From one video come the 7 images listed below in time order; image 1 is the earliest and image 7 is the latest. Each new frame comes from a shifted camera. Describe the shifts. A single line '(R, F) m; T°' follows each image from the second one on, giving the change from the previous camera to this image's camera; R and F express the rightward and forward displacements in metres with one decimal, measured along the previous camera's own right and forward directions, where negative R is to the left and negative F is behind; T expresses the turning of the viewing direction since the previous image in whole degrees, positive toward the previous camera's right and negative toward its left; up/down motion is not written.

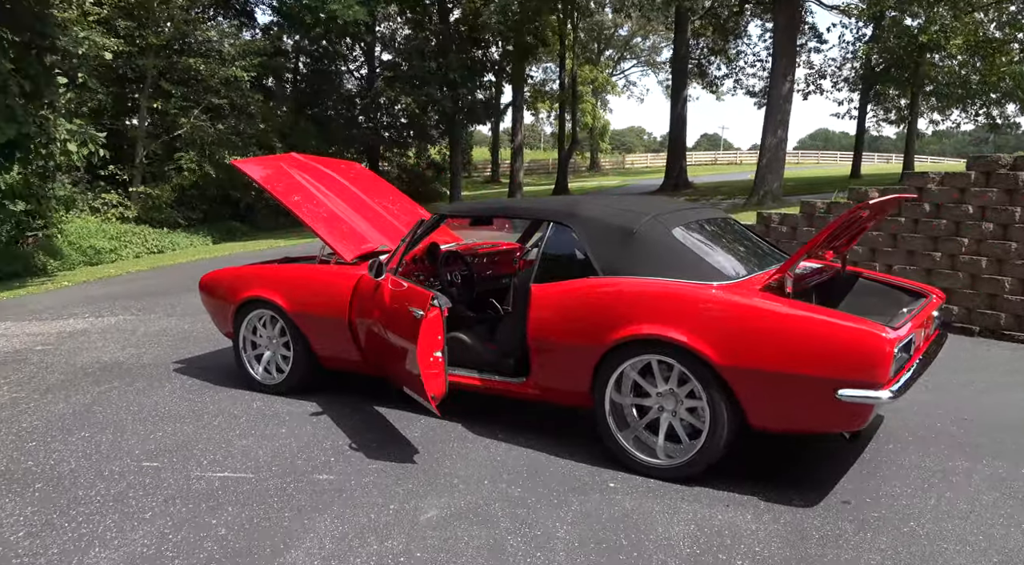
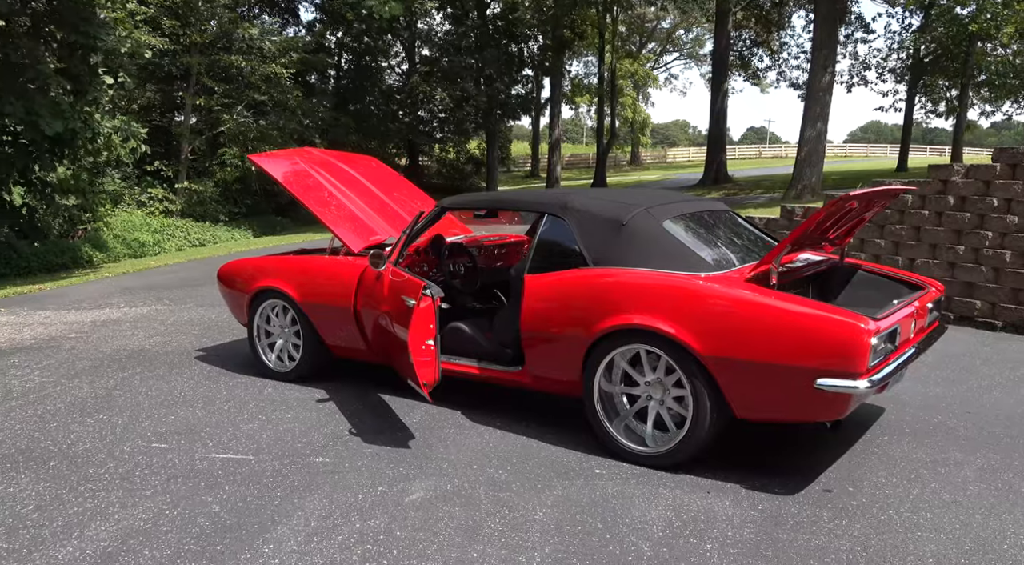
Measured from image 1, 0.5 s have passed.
(+0.3, -0.1) m; -3°
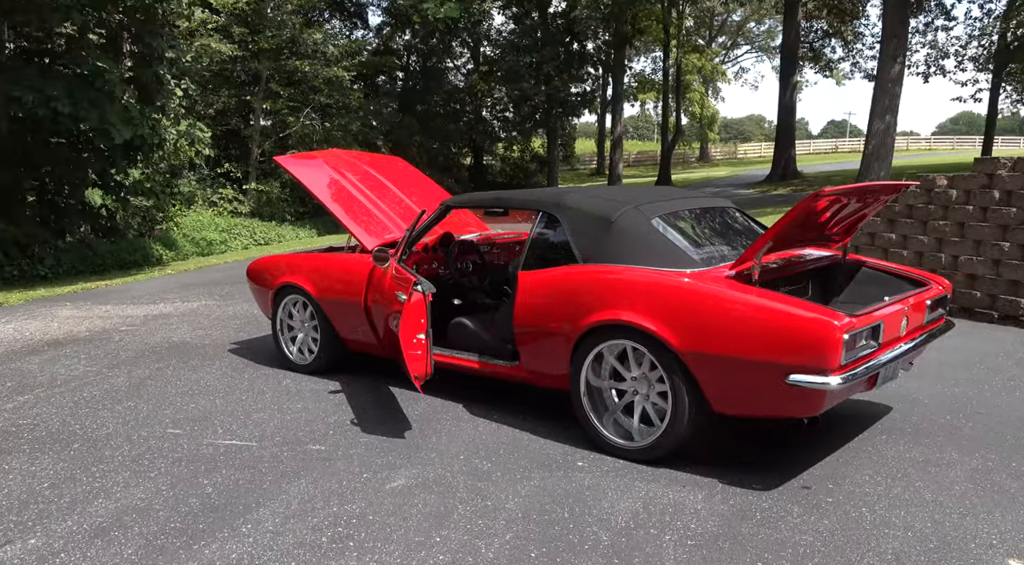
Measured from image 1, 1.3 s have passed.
(+0.4, -0.1) m; -5°
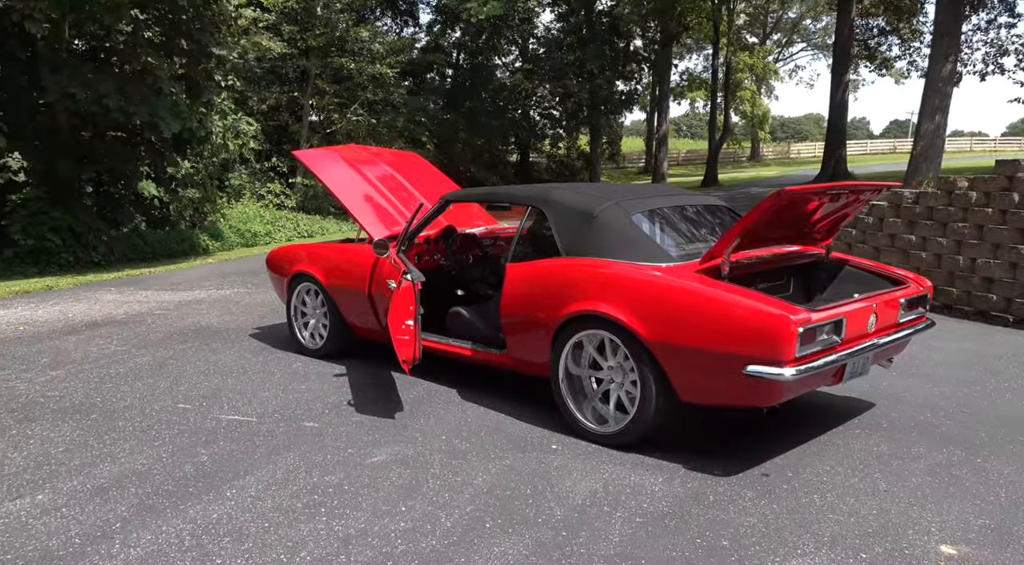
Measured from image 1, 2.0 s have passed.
(+0.3, -0.2) m; -3°
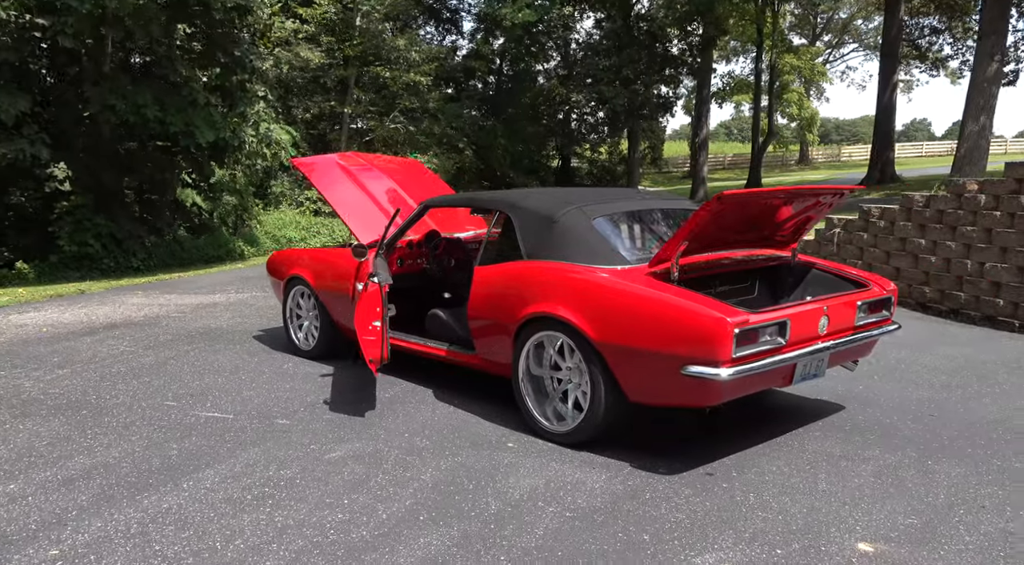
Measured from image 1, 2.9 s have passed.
(+0.5, -0.1) m; -3°
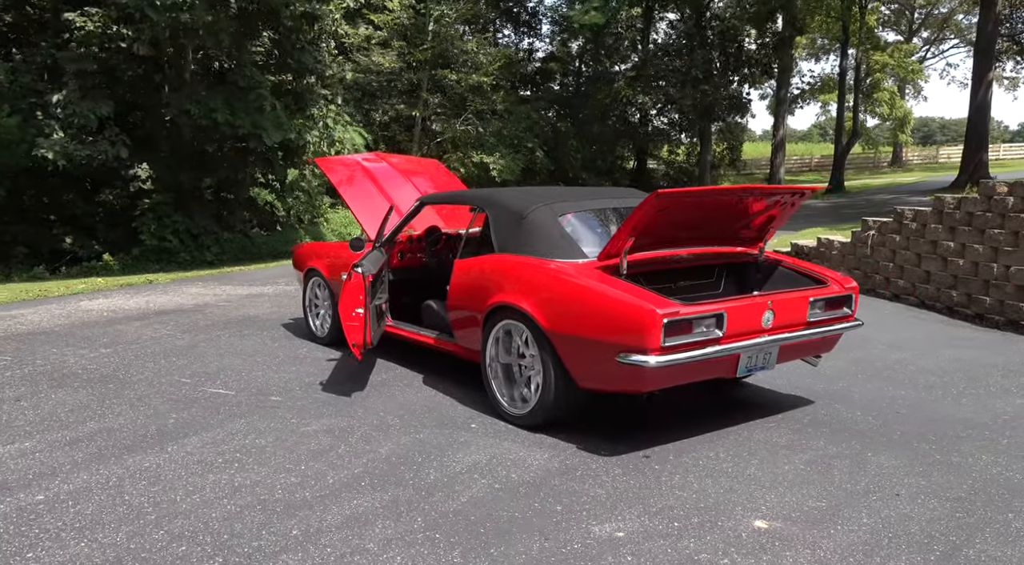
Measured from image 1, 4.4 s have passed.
(+0.7, -0.3) m; -6°
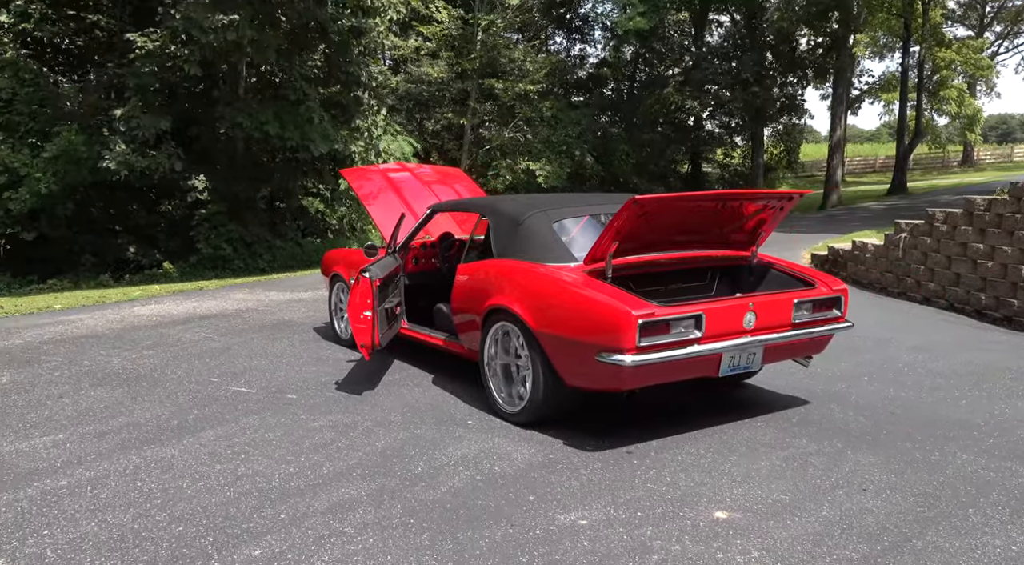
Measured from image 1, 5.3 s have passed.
(+0.4, -0.2) m; -4°
